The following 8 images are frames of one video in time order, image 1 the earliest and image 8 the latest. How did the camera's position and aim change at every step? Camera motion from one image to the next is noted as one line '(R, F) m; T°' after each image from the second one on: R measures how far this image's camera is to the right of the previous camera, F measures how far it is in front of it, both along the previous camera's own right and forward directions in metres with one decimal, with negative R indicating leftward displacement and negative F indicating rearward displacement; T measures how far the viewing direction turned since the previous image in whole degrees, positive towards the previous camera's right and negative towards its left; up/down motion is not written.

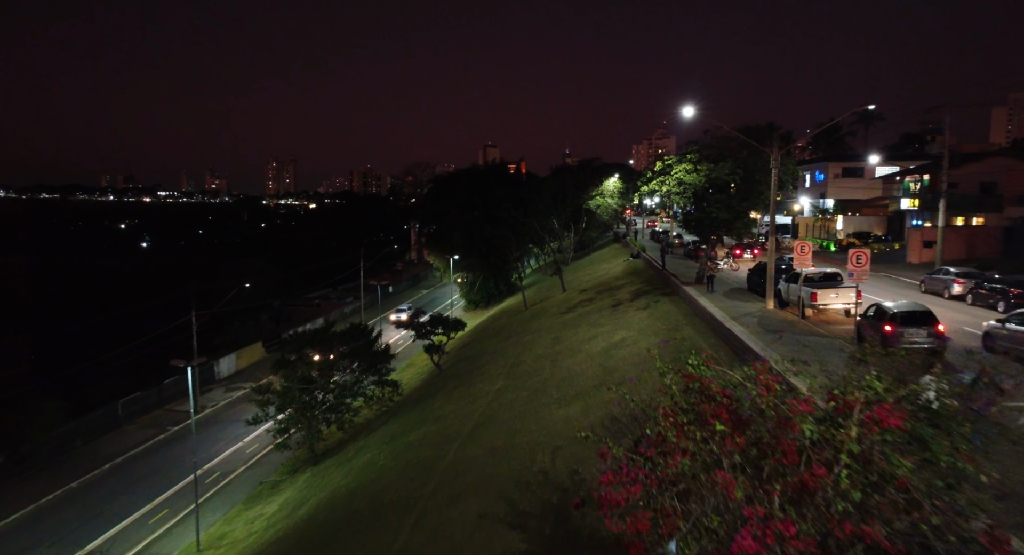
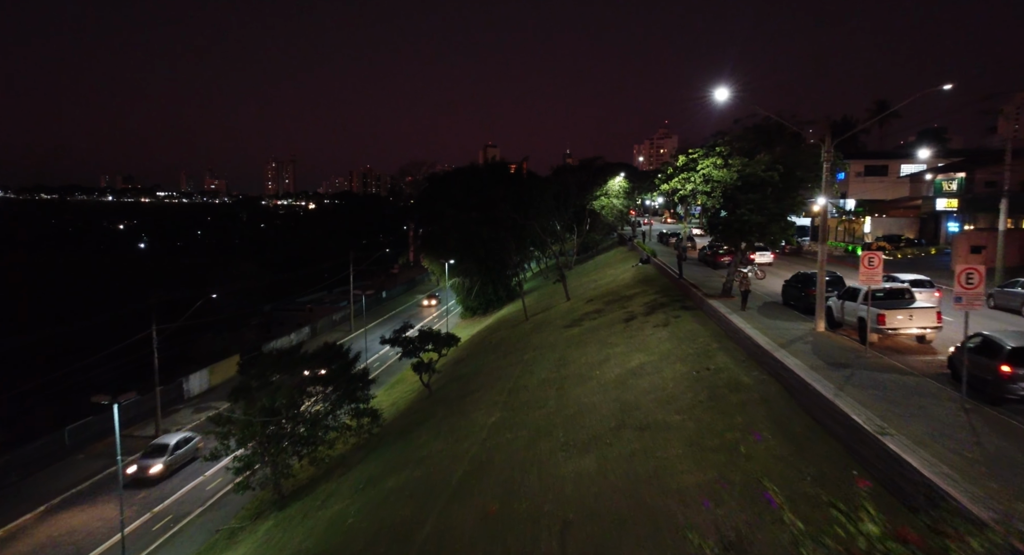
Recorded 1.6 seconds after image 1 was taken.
(+0.1, +3.5) m; 0°
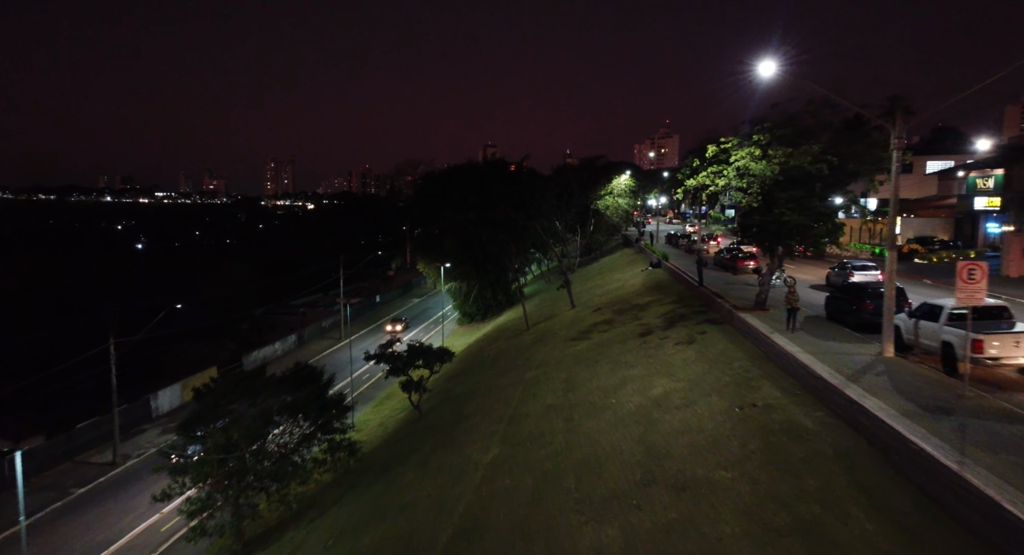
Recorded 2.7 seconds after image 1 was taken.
(0.0, +3.1) m; 0°
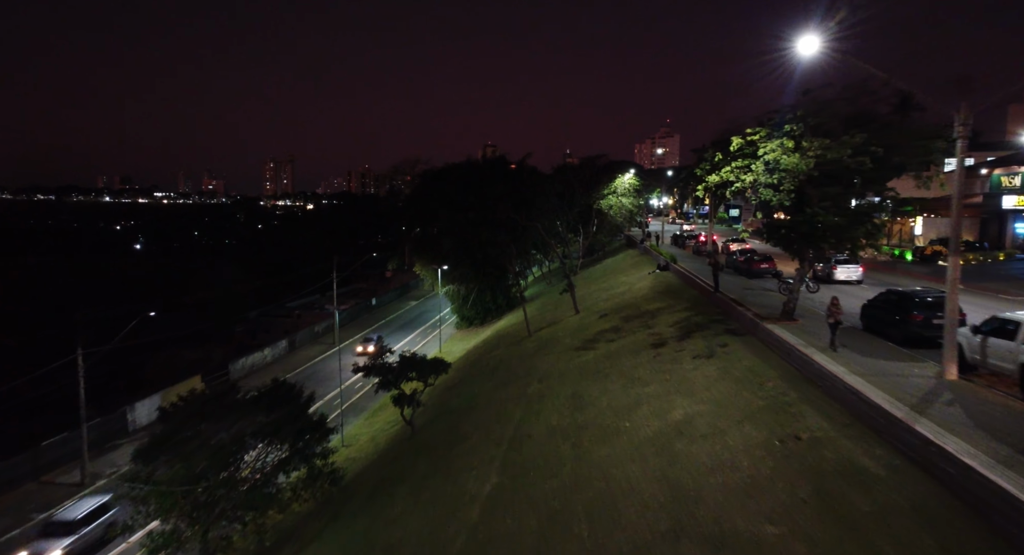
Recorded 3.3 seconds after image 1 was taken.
(0.0, +1.9) m; 0°
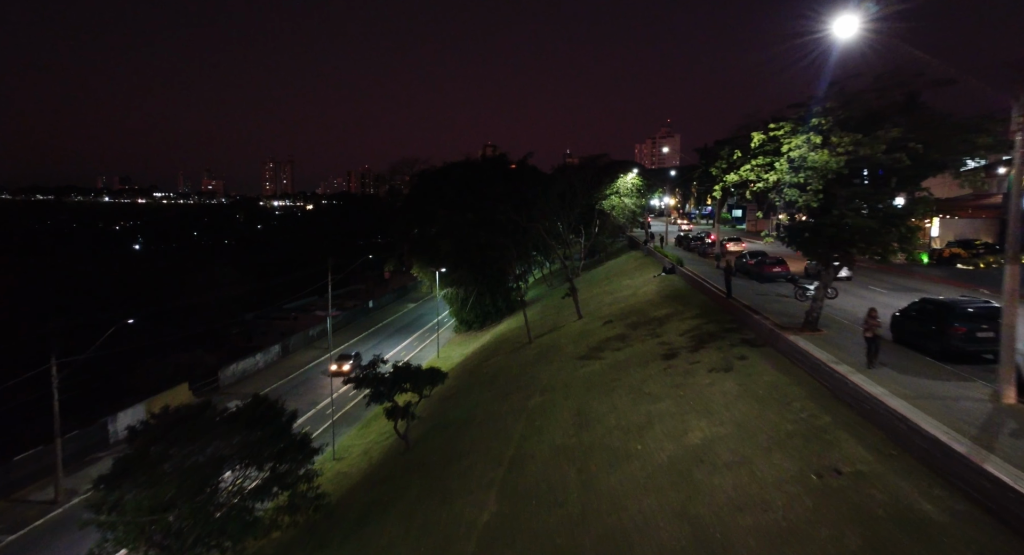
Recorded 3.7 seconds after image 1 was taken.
(0.0, +1.4) m; 0°
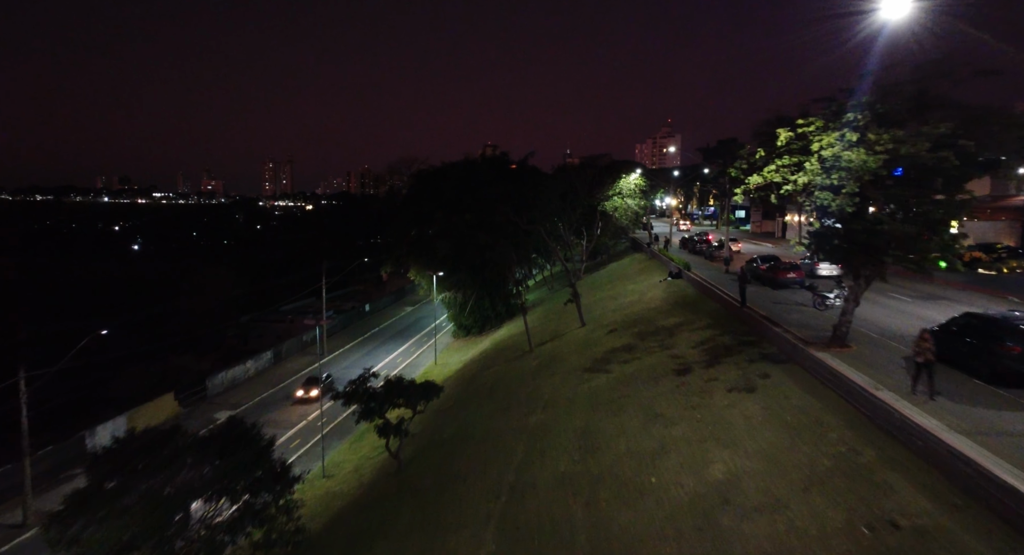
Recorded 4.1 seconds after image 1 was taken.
(0.0, +1.4) m; 0°
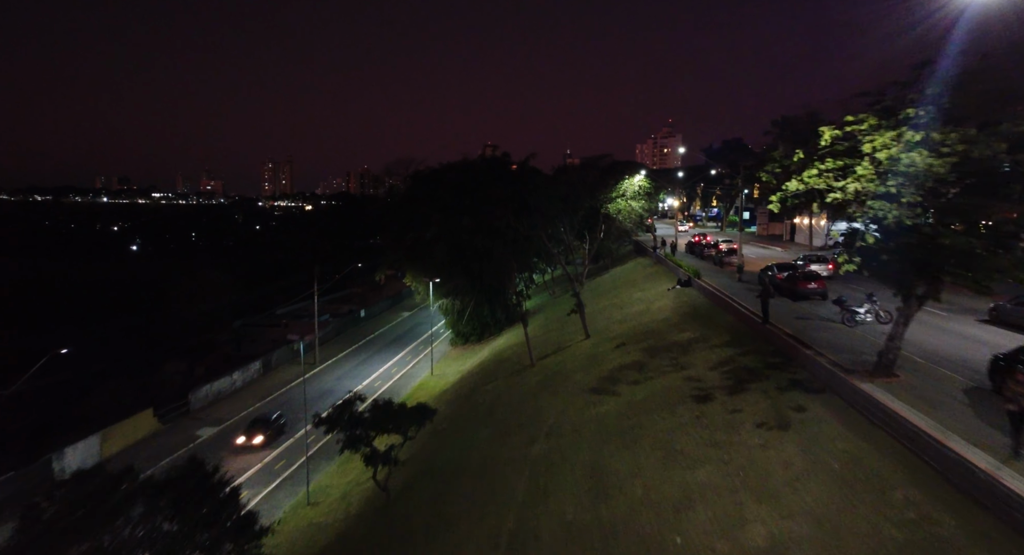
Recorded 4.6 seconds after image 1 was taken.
(0.0, +1.9) m; 0°
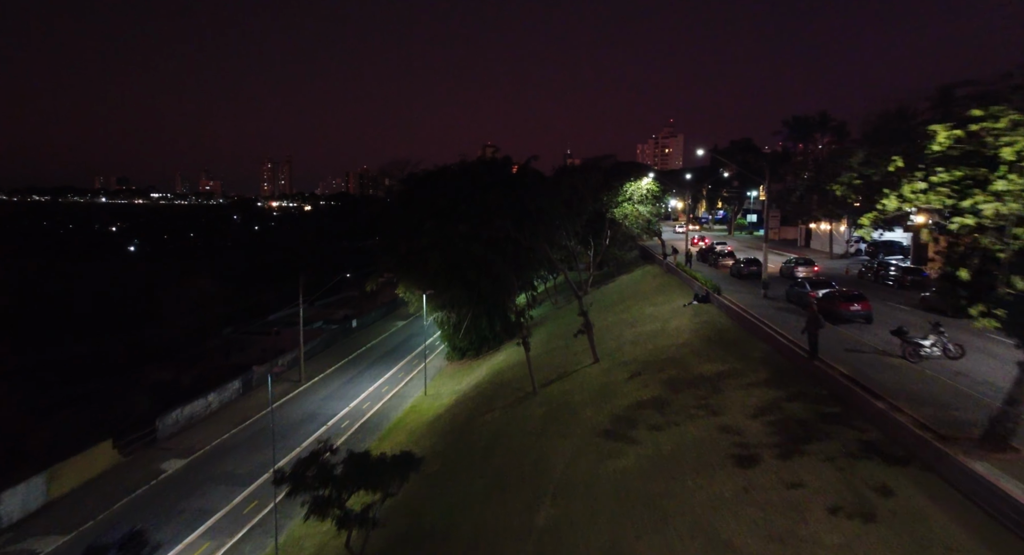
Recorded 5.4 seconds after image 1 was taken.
(0.0, +3.1) m; 0°
